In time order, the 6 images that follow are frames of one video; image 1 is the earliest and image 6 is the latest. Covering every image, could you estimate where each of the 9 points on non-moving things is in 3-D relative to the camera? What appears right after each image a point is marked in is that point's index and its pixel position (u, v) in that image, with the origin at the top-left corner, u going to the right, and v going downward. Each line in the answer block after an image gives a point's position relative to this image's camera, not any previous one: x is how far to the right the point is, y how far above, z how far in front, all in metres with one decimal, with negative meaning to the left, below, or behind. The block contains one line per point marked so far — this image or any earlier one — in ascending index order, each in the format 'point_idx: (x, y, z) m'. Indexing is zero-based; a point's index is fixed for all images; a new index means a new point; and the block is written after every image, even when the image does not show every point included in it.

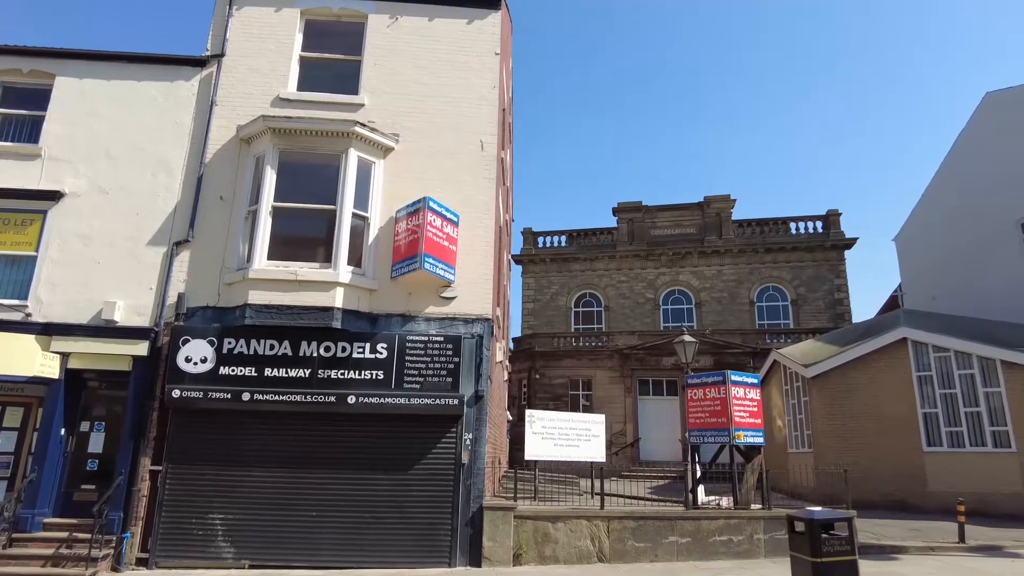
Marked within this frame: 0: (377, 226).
0: (-2.3, +1.1, +10.7) m
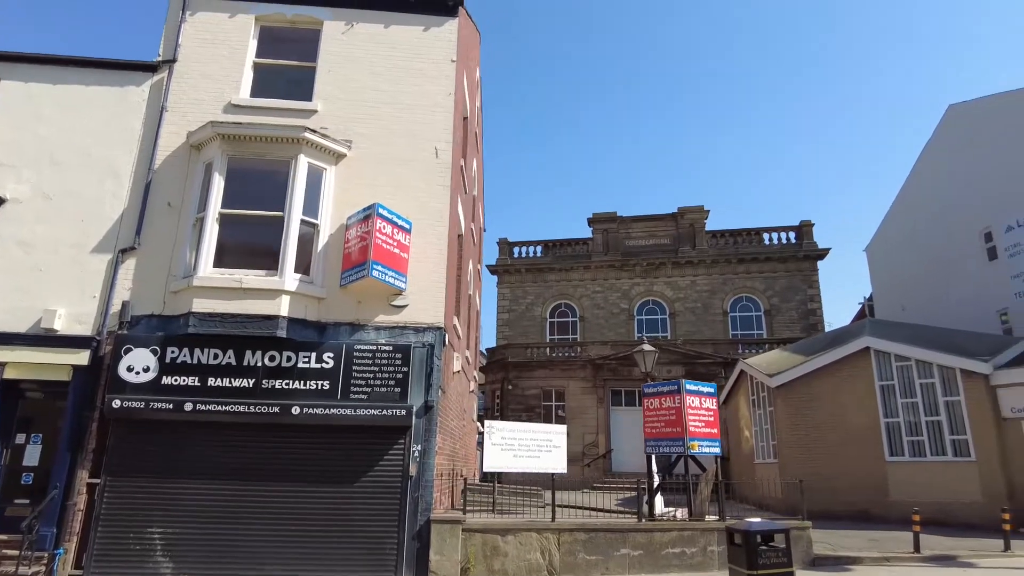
0: (-3.1, +0.9, +10.5) m
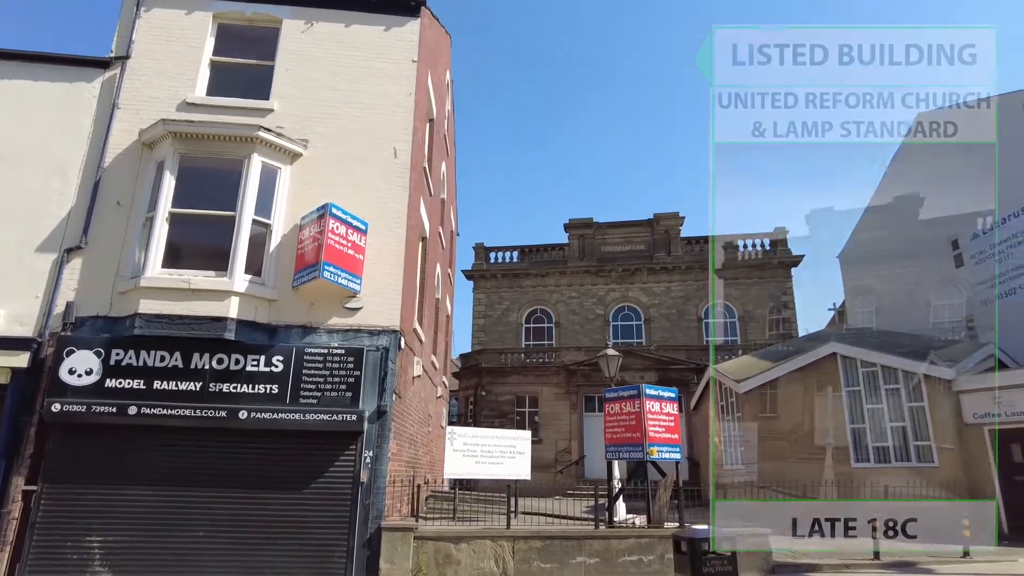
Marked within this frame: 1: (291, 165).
0: (-3.8, +0.9, +10.3) m
1: (-3.8, +2.1, +10.7) m
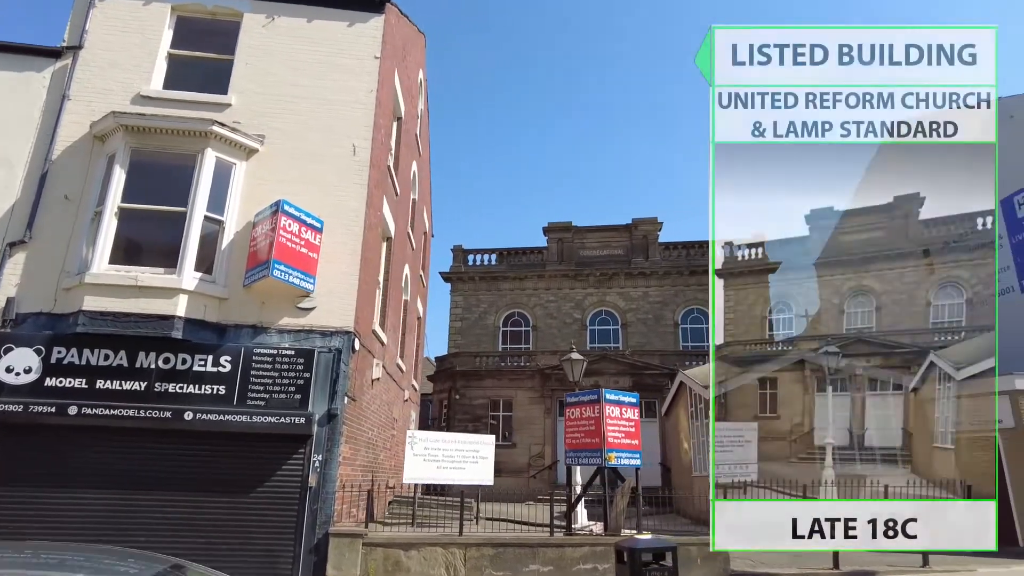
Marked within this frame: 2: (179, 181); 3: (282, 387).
0: (-4.5, +0.9, +10.0) m
1: (-4.4, +2.1, +10.4) m
2: (-5.4, +1.7, +10.1) m
3: (-3.5, -1.5, +9.4) m
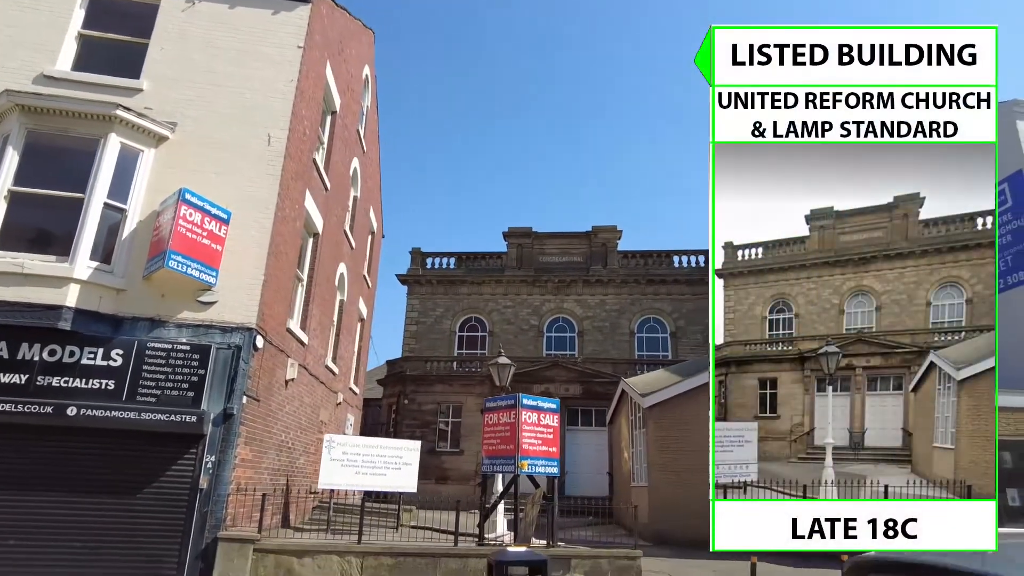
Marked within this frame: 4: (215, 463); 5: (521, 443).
0: (-5.8, +1.0, +9.6) m
1: (-5.8, +2.3, +10.0) m
2: (-6.7, +1.9, +9.7) m
3: (-4.8, -1.4, +8.9) m
4: (-4.3, -2.5, +8.9) m
5: (+0.1, -2.5, +10.1) m
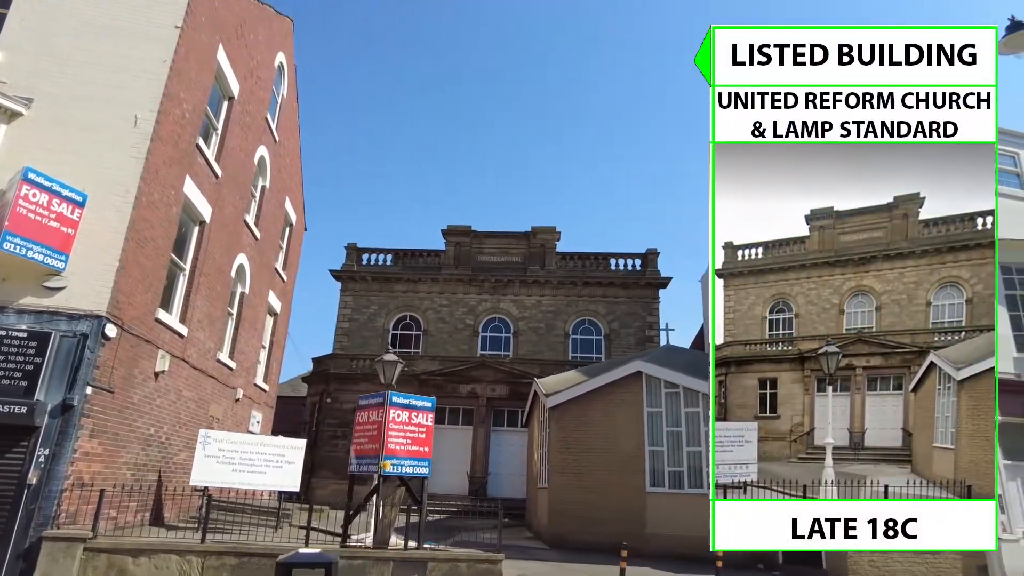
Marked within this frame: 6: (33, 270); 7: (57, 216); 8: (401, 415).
0: (-7.8, +1.3, +9.1) m
1: (-7.7, +2.5, +9.5) m
2: (-8.7, +2.2, +9.1) m
3: (-6.9, -1.1, +8.5) m
4: (-6.3, -2.3, +8.5) m
5: (-1.9, -2.4, +9.8) m
6: (-6.9, +0.3, +9.0) m
7: (-6.6, +1.1, +9.0) m
8: (-1.8, -2.0, +10.0) m
